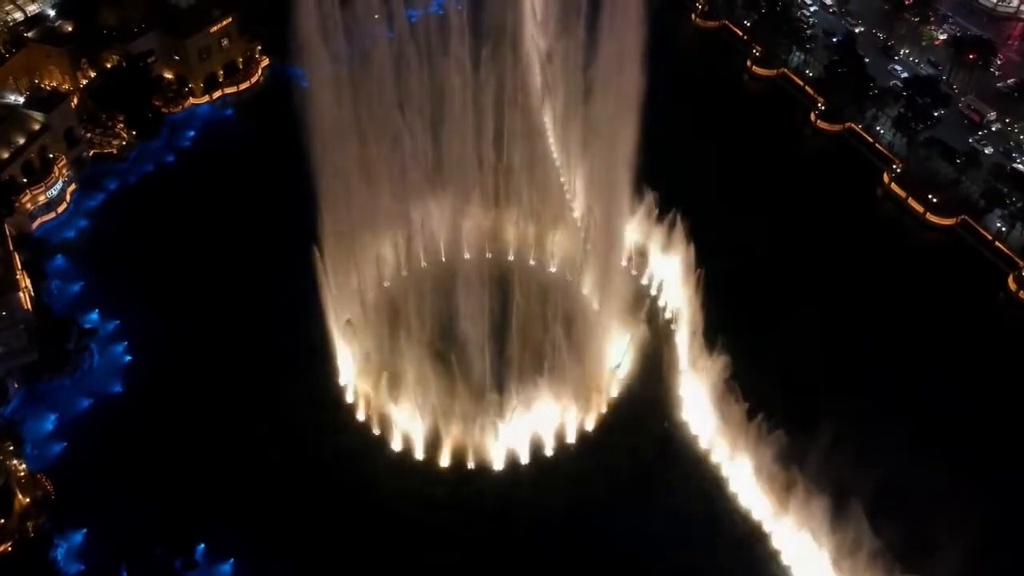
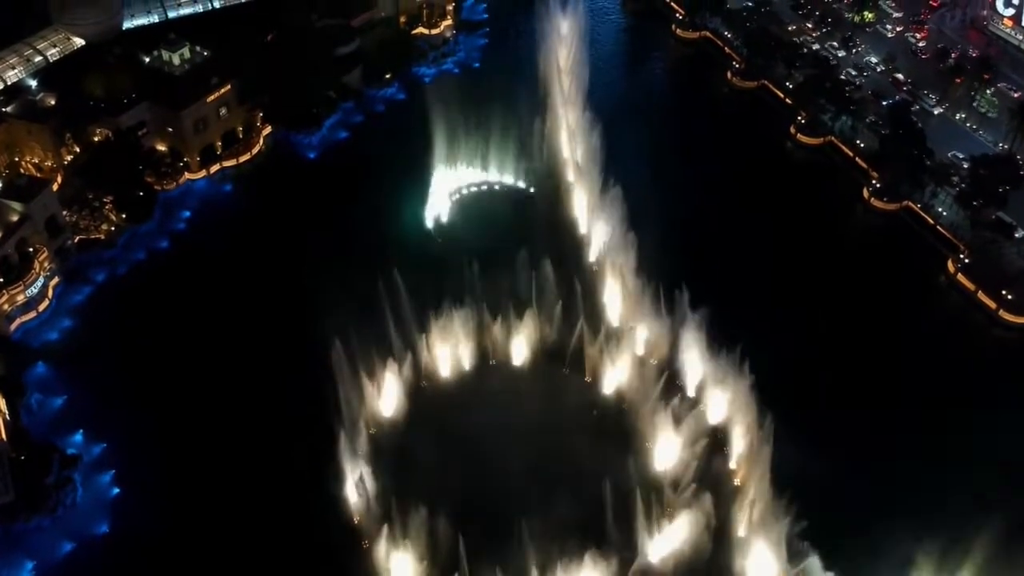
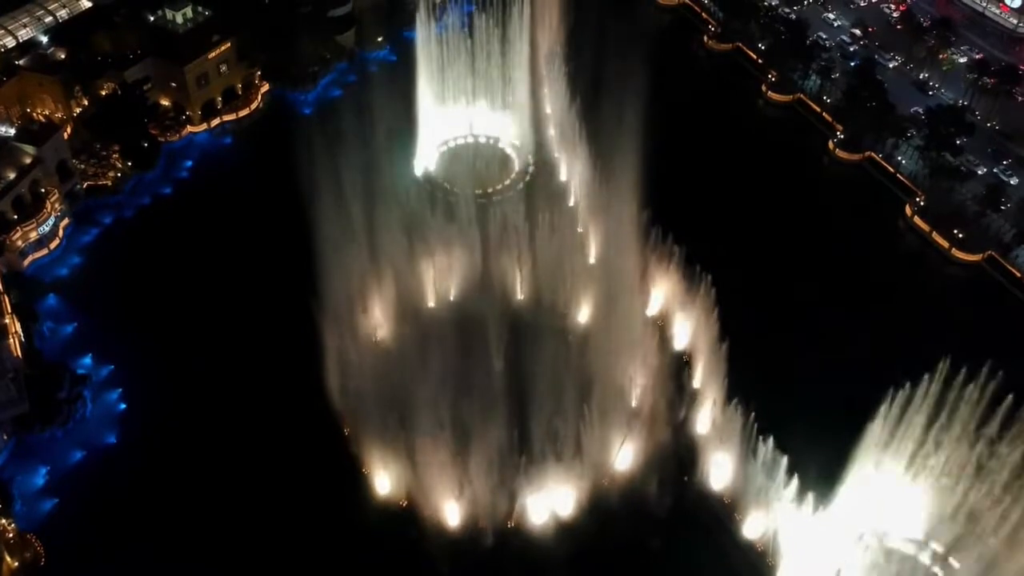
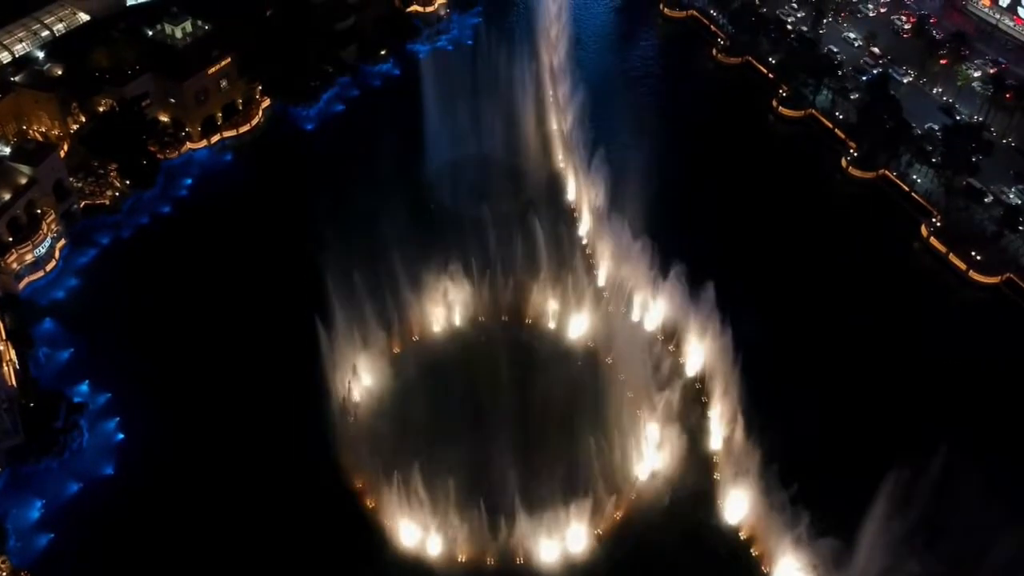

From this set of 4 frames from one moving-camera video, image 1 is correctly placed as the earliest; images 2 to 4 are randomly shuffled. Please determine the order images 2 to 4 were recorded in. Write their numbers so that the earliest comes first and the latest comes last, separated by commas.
3, 4, 2
